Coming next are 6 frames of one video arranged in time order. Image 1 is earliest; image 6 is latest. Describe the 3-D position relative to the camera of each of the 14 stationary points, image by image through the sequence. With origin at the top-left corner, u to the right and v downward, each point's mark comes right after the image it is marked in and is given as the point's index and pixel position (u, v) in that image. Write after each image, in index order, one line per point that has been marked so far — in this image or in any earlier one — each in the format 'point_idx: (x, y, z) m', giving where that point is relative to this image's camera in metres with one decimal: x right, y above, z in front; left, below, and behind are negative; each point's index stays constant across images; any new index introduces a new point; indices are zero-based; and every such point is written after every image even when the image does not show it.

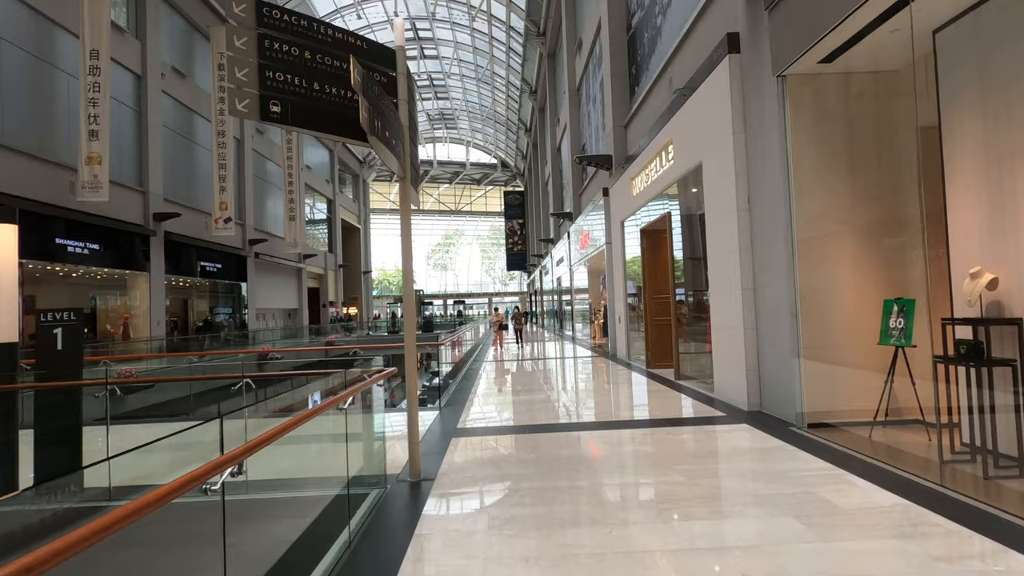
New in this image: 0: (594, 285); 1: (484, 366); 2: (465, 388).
0: (+2.7, +0.1, +16.5) m
1: (-0.7, -1.9, +12.6) m
2: (-0.9, -1.8, +9.1) m
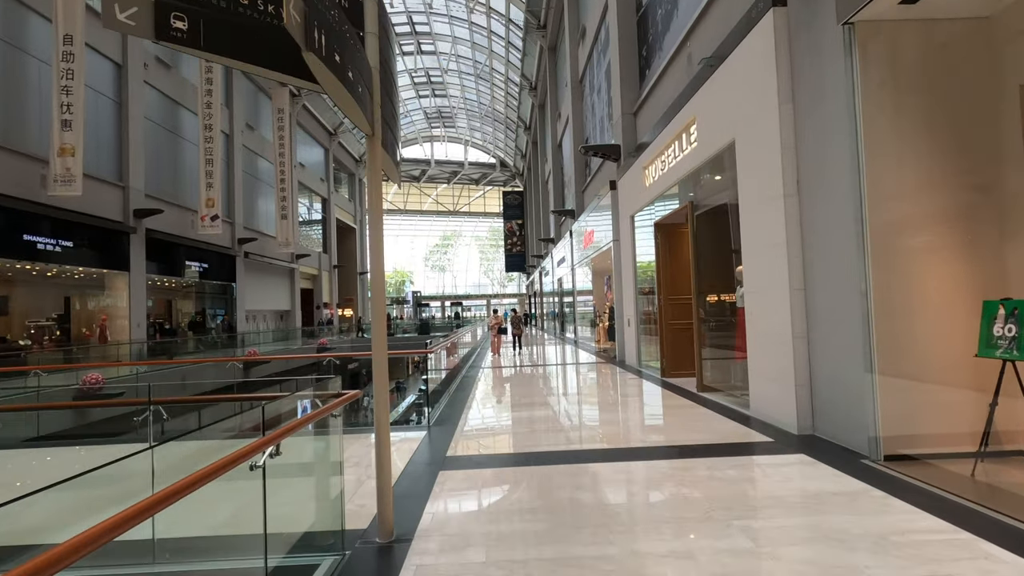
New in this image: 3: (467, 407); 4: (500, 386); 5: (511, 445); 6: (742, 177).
0: (+2.7, 0.0, +15.6) m
1: (-0.7, -1.9, +11.7) m
2: (-0.9, -1.8, +8.2) m
3: (-0.7, -1.7, +7.4) m
4: (-0.2, -1.8, +9.3) m
5: (0.0, -1.5, +5.0) m
6: (+2.3, +1.1, +5.1) m
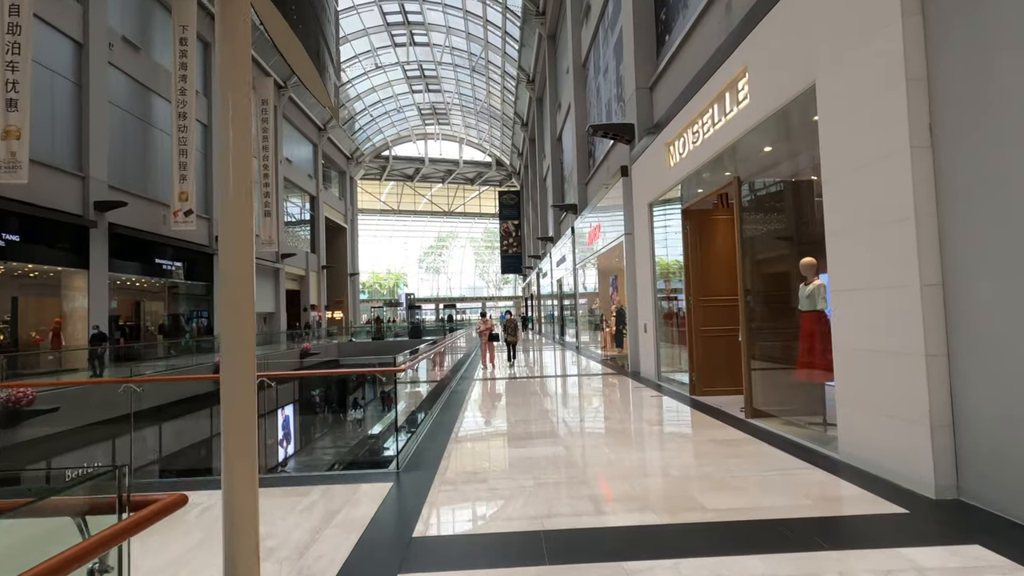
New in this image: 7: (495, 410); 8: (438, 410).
0: (+2.6, 0.0, +14.3) m
1: (-0.8, -1.9, +10.3) m
2: (-0.9, -1.8, +6.8) m
3: (-0.7, -1.7, +6.0) m
4: (-0.3, -1.8, +7.9) m
5: (0.0, -1.5, +3.6) m
6: (+2.3, +1.1, +3.8) m
7: (-0.3, -1.7, +7.3) m
8: (-1.1, -1.8, +7.4) m
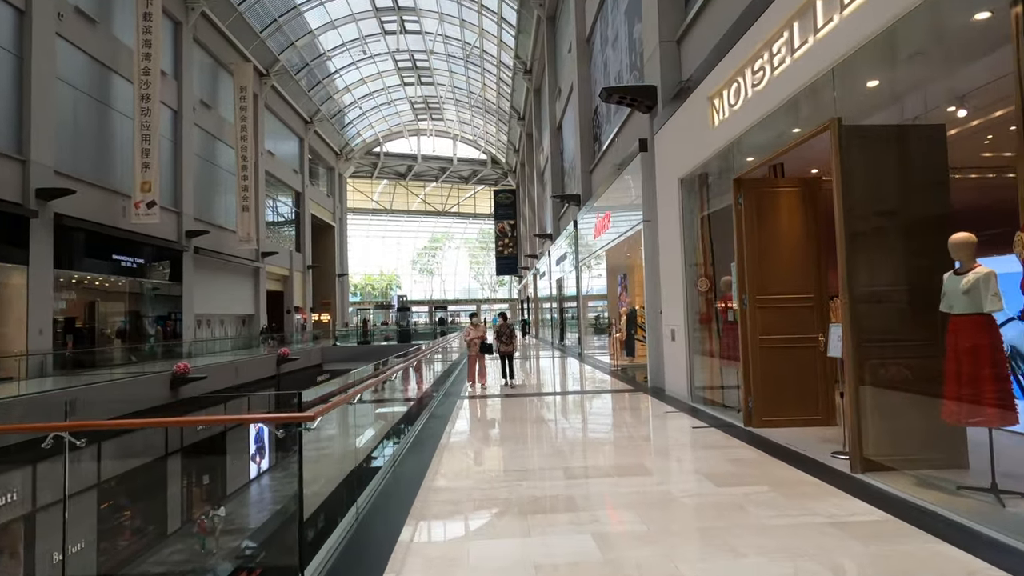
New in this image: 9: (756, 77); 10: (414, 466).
0: (+2.5, 0.0, +12.6) m
1: (-0.9, -1.9, +8.7) m
2: (-0.9, -1.7, +5.1) m
3: (-0.7, -1.6, +4.3) m
4: (-0.3, -1.7, +6.3) m
5: (0.0, -1.4, +1.9) m
6: (+2.3, +1.2, +2.1) m
7: (-0.3, -1.7, +5.6) m
8: (-1.1, -1.7, +5.7) m
9: (+2.2, +1.9, +4.7) m
10: (-0.9, -1.7, +4.9) m
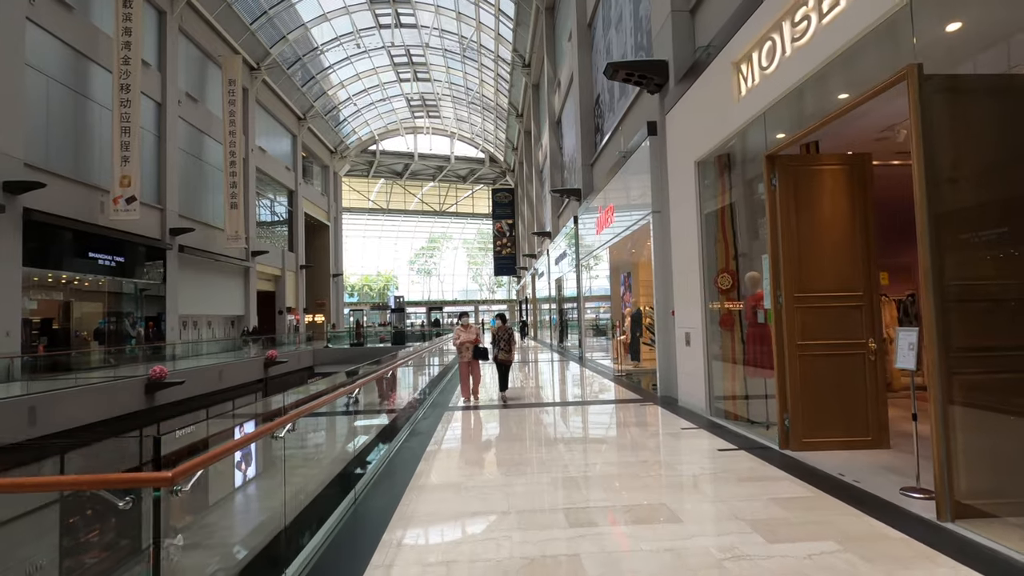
0: (+2.4, 0.0, +11.8) m
1: (-0.9, -1.9, +7.9) m
2: (-1.0, -1.7, +4.3) m
3: (-0.8, -1.6, +3.5) m
4: (-0.4, -1.7, +5.5) m
5: (-0.1, -1.4, +1.2) m
6: (+2.3, +1.2, +1.4) m
7: (-0.4, -1.7, +4.8) m
8: (-1.2, -1.7, +4.9) m
9: (+2.2, +2.0, +3.9) m
10: (-1.0, -1.6, +4.1) m
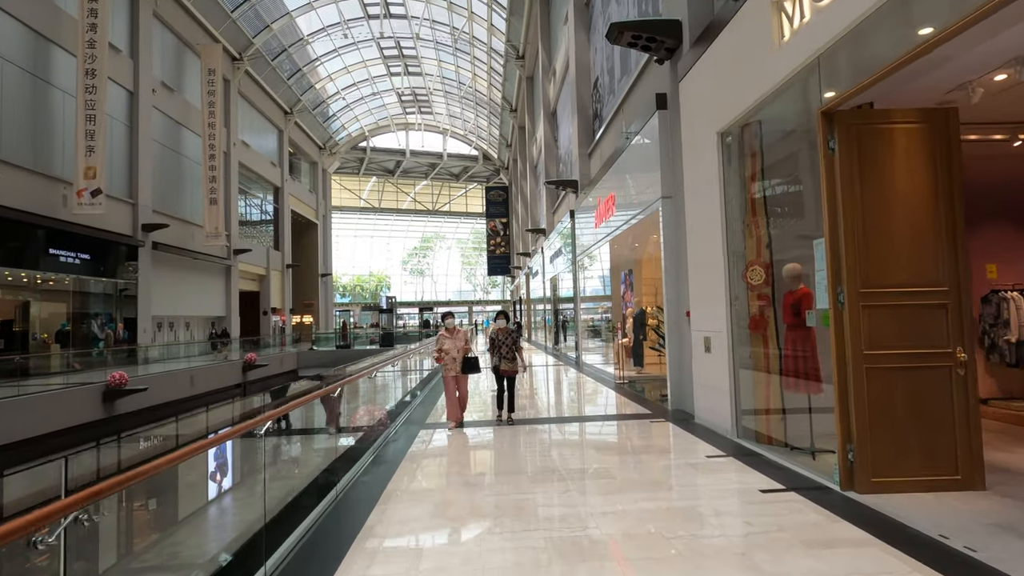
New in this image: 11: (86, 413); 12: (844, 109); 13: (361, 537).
0: (+2.2, 0.0, +10.9) m
1: (-1.1, -1.8, +6.9) m
2: (-1.1, -1.6, +3.3) m
3: (-0.9, -1.5, +2.5) m
4: (-0.5, -1.6, +4.5) m
5: (-0.2, -1.3, +0.2) m
6: (+2.2, +1.3, +0.4) m
7: (-0.5, -1.6, +3.9) m
8: (-1.3, -1.7, +3.9) m
9: (+2.0, +2.0, +3.0) m
10: (-1.1, -1.6, +3.1) m
11: (-9.6, -2.8, +11.5) m
12: (+2.2, +1.2, +3.3) m
13: (-1.0, -1.6, +3.5) m
